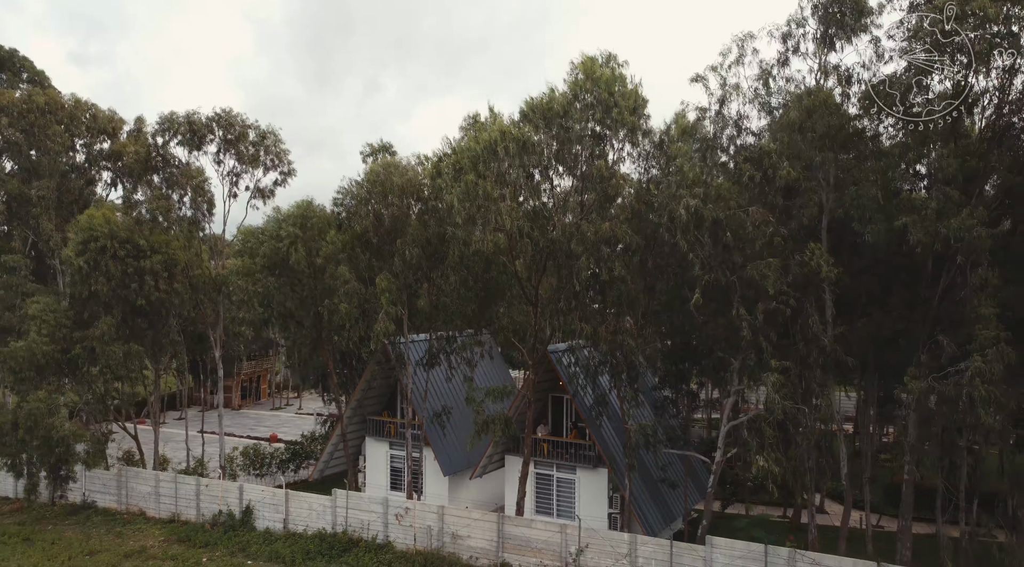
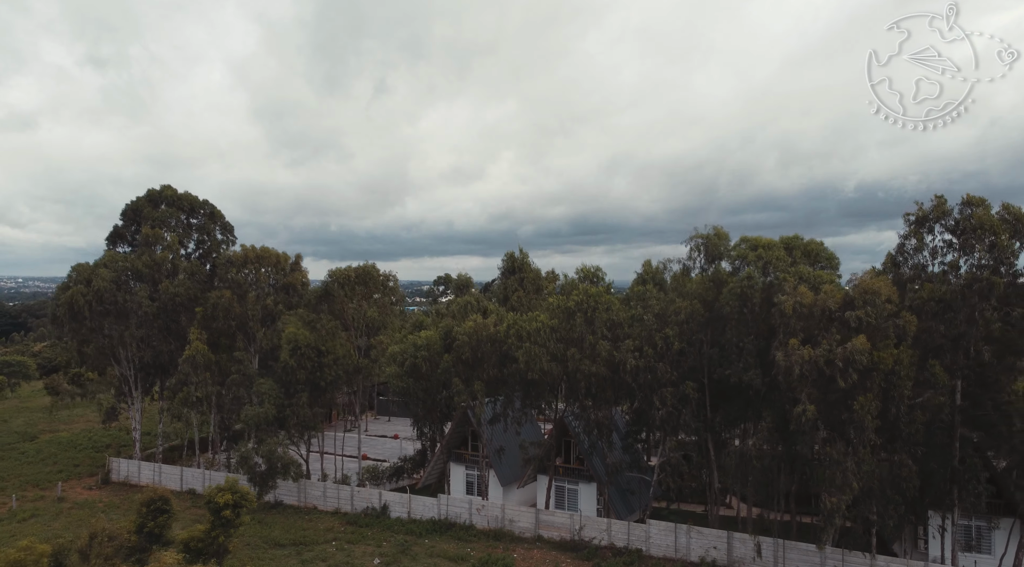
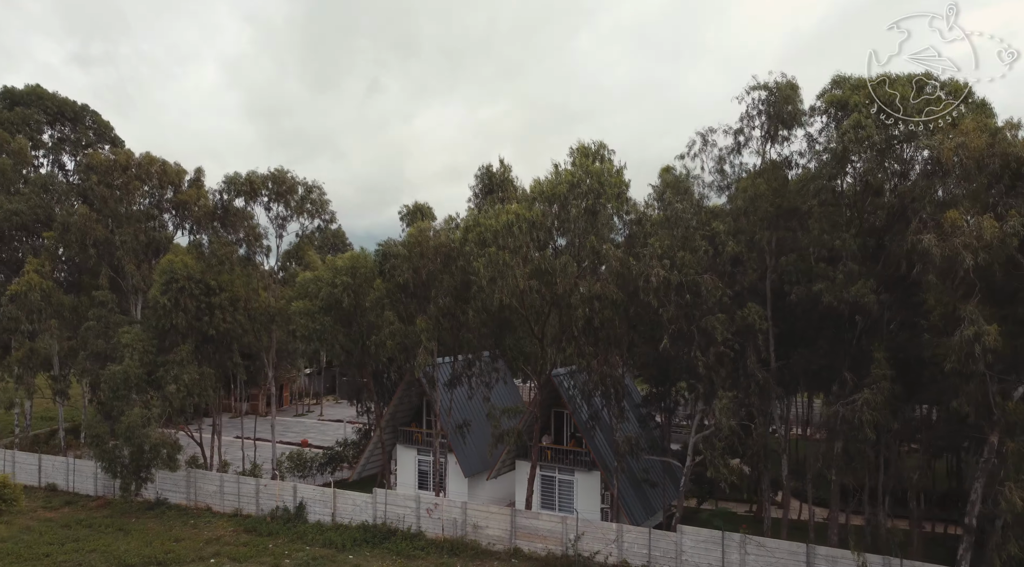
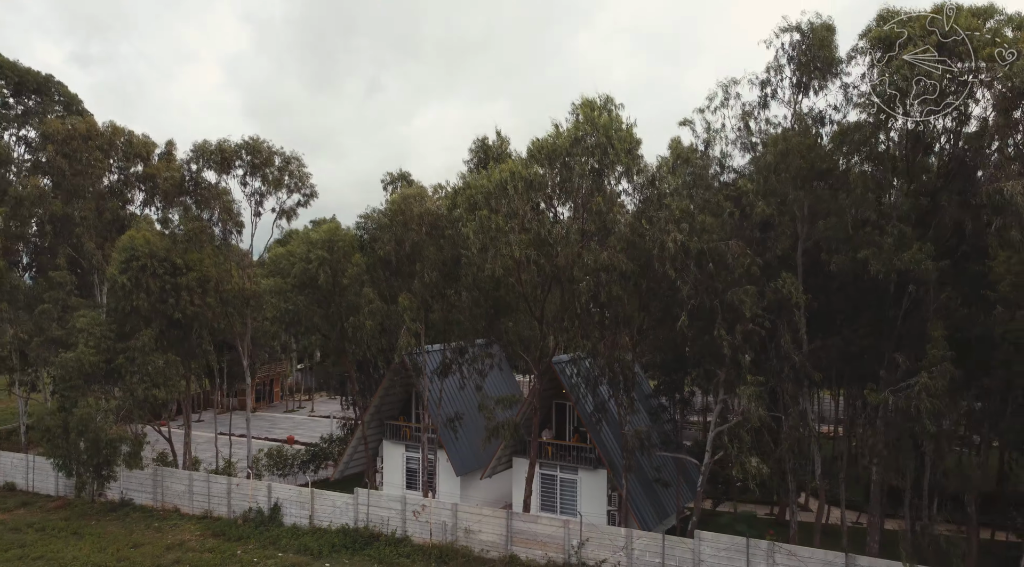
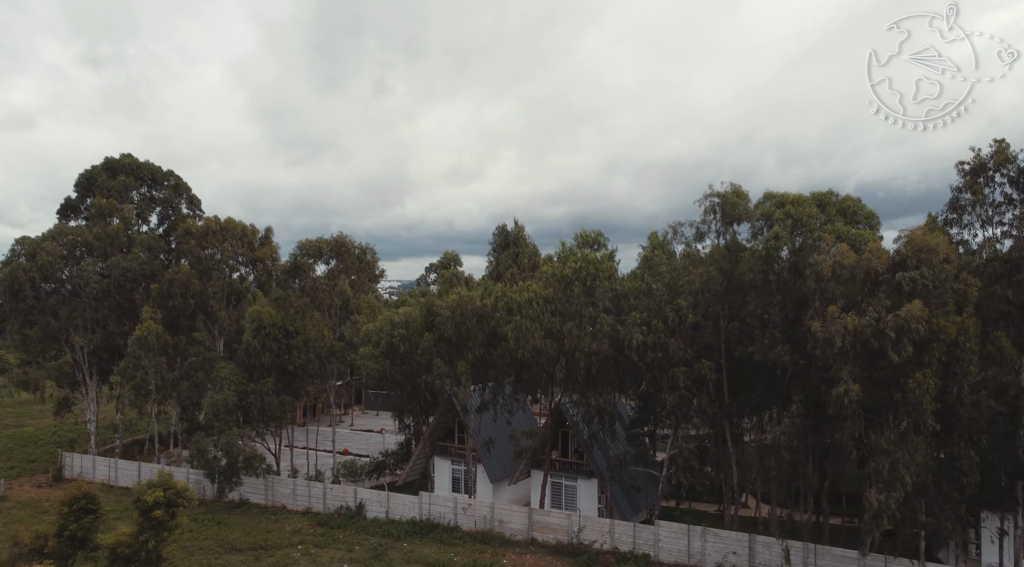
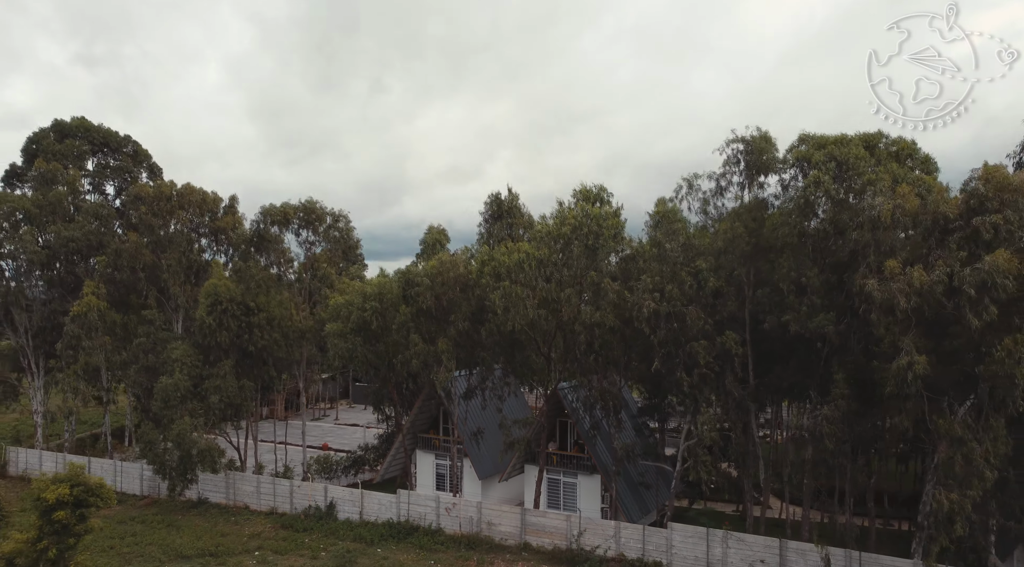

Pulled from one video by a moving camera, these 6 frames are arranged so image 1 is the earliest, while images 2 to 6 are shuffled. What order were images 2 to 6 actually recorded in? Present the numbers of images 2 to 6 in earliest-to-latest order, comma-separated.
4, 3, 6, 5, 2
